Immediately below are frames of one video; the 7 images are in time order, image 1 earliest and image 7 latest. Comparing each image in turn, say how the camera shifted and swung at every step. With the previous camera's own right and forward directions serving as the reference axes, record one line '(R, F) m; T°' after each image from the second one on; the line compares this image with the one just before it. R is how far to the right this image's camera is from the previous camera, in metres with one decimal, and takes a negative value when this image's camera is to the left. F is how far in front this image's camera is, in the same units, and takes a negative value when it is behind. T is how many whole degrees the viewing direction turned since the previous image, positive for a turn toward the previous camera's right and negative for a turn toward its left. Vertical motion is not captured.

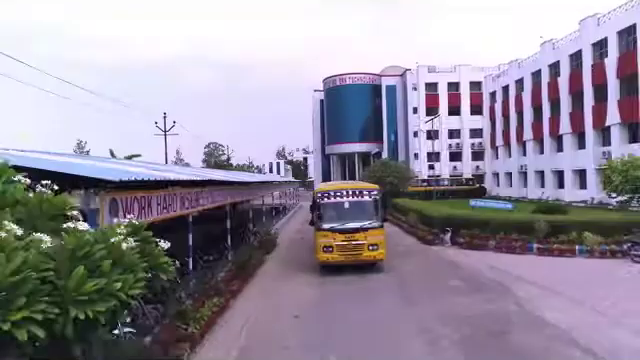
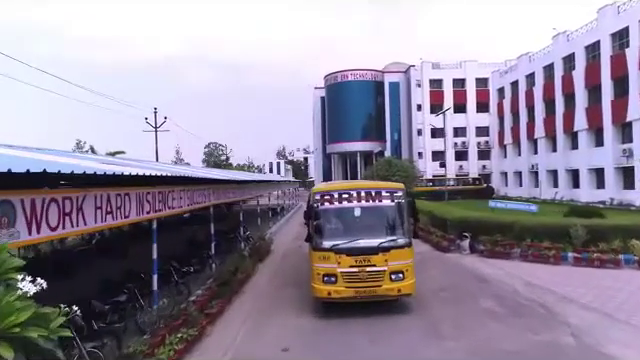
(0.0, +2.6) m; 0°
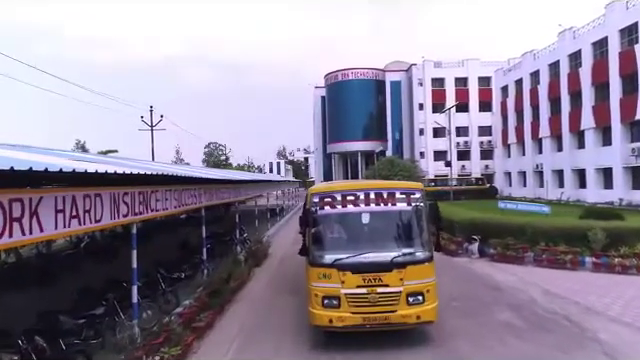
(0.0, +1.0) m; 0°
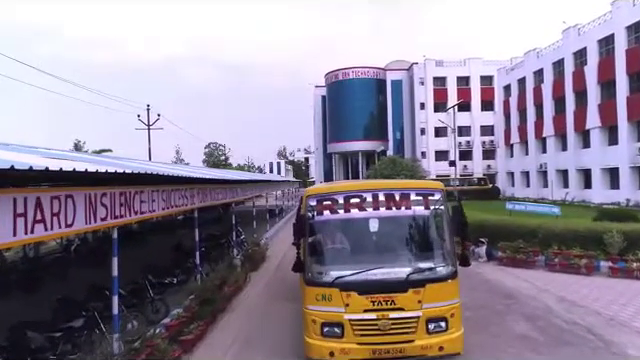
(0.0, +0.8) m; 0°
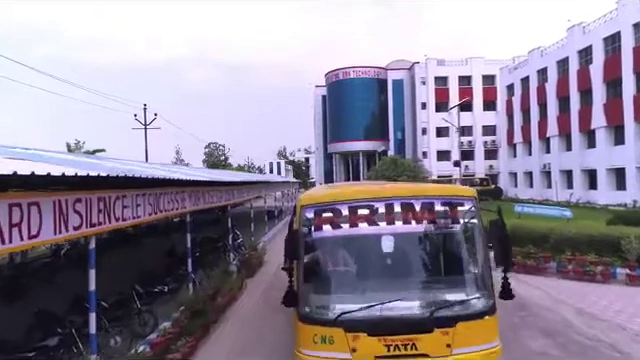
(0.0, +0.8) m; 0°
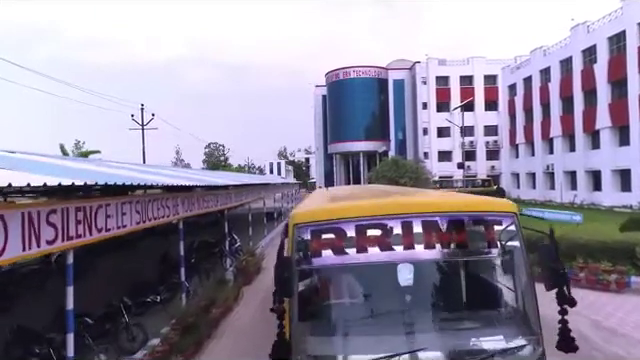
(0.0, +0.6) m; 0°
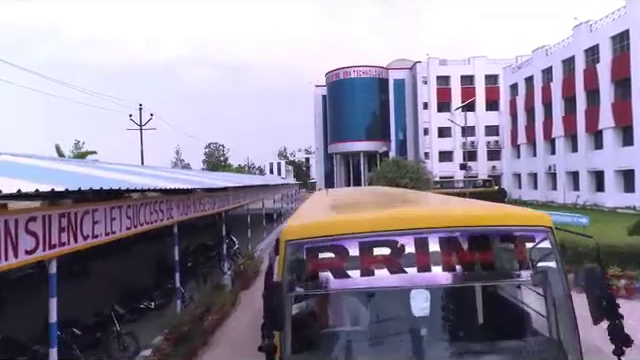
(0.0, +0.4) m; 0°
